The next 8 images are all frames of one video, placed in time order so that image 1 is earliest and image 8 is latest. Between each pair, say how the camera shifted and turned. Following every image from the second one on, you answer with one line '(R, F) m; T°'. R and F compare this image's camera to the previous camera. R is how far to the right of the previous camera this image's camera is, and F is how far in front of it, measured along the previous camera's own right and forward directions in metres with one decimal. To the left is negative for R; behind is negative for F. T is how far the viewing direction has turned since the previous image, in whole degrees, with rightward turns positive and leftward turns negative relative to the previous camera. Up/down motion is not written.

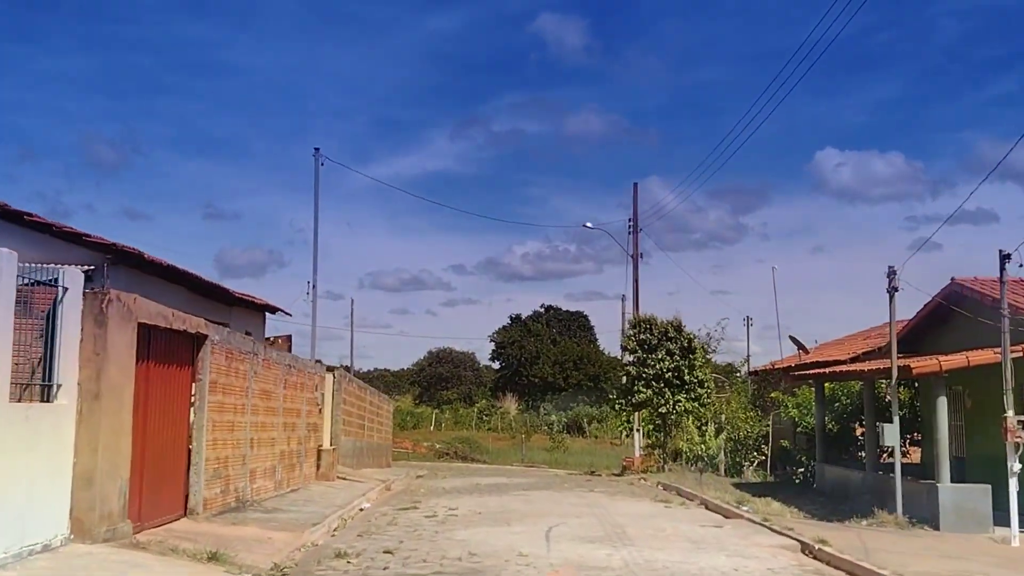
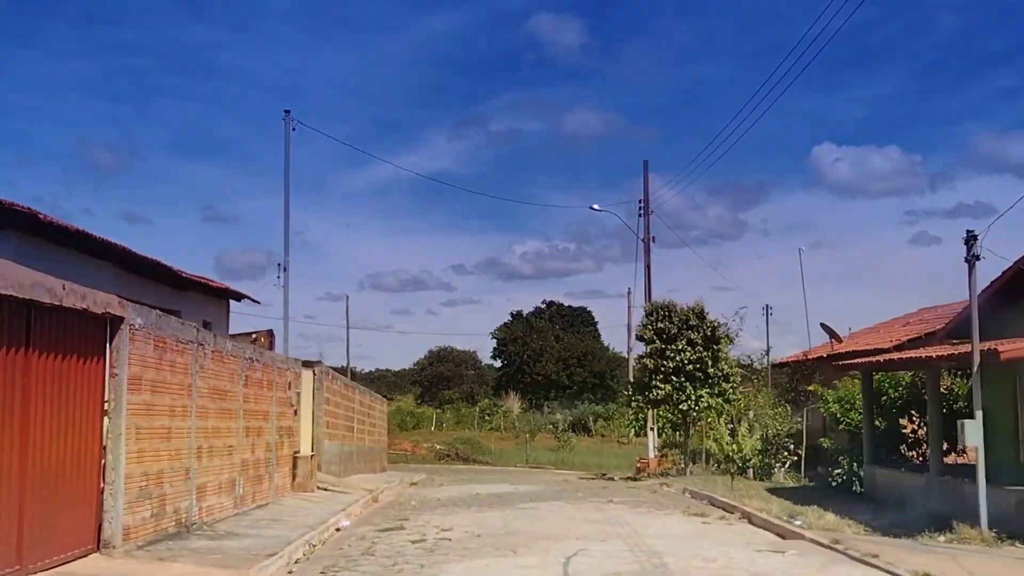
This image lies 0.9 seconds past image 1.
(0.0, +3.3) m; 0°
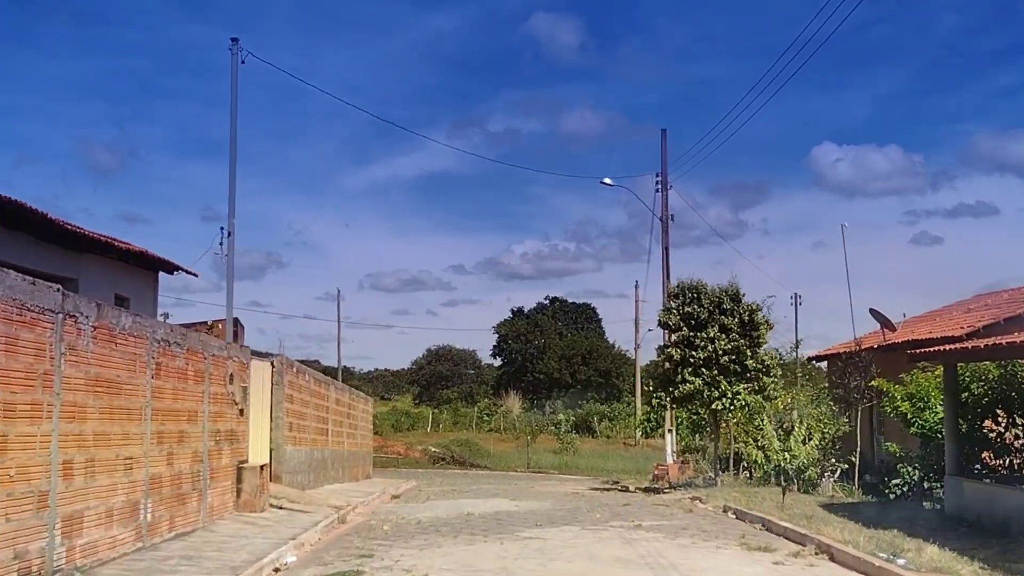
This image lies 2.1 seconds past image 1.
(0.0, +4.3) m; 0°
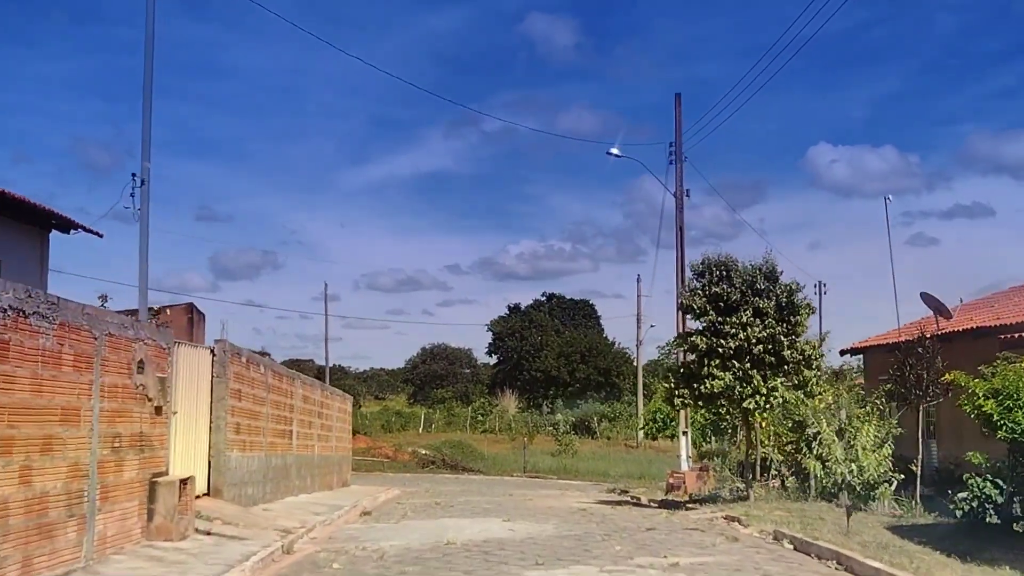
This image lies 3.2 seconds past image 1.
(0.0, +3.9) m; 0°
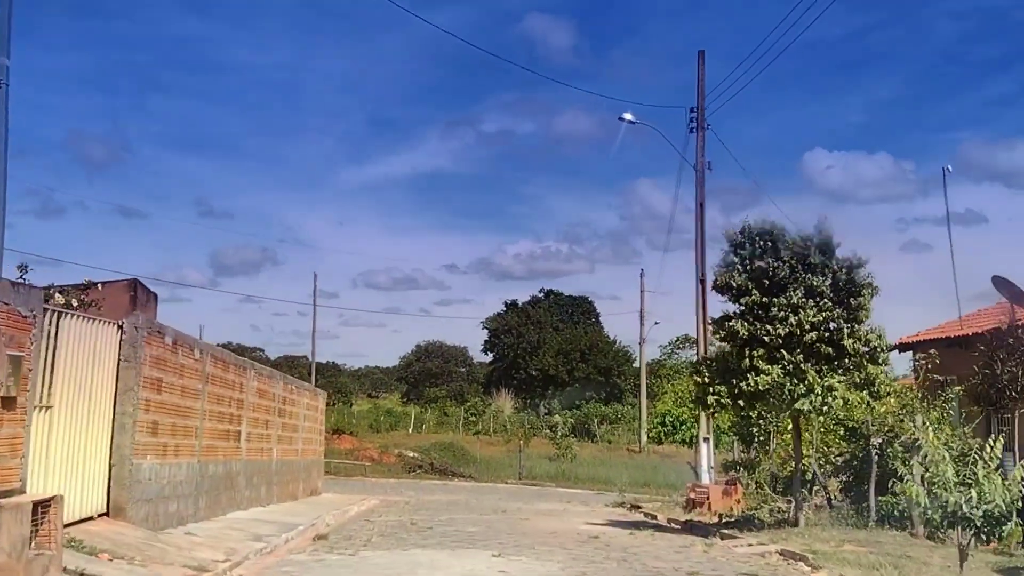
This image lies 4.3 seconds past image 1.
(0.0, +3.9) m; 0°
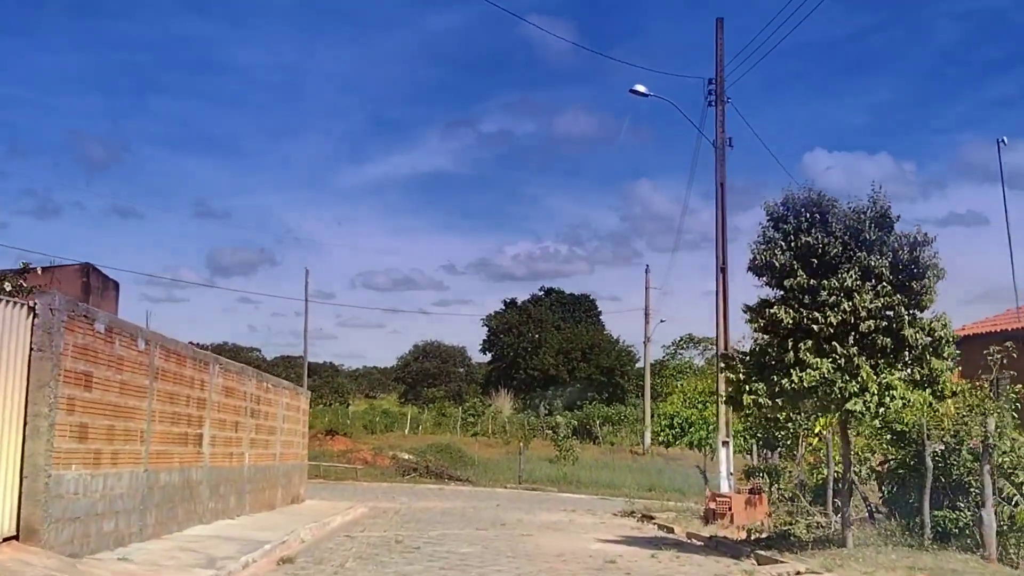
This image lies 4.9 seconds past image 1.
(0.0, +2.4) m; 0°
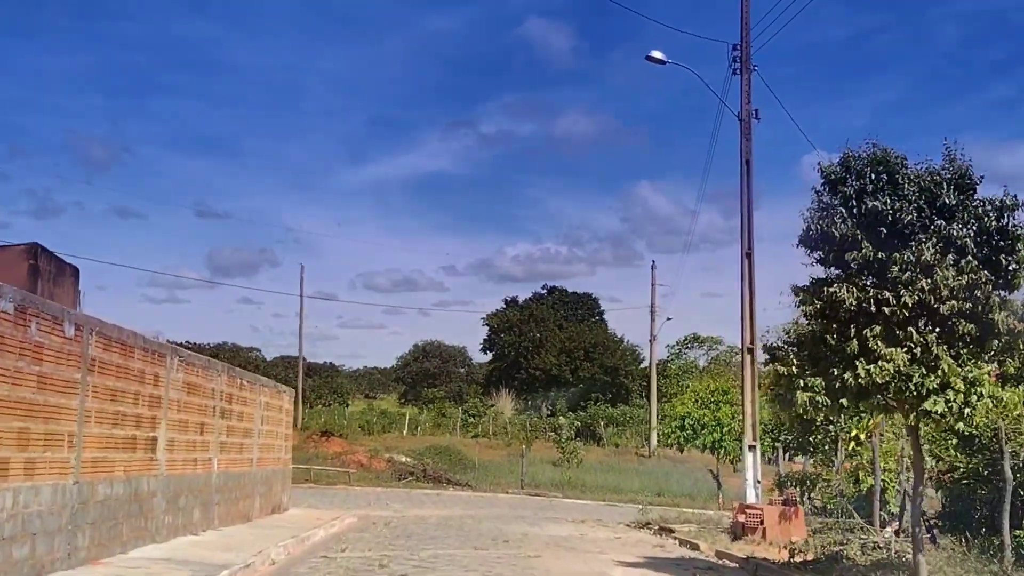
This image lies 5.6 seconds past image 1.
(0.0, +2.4) m; 0°
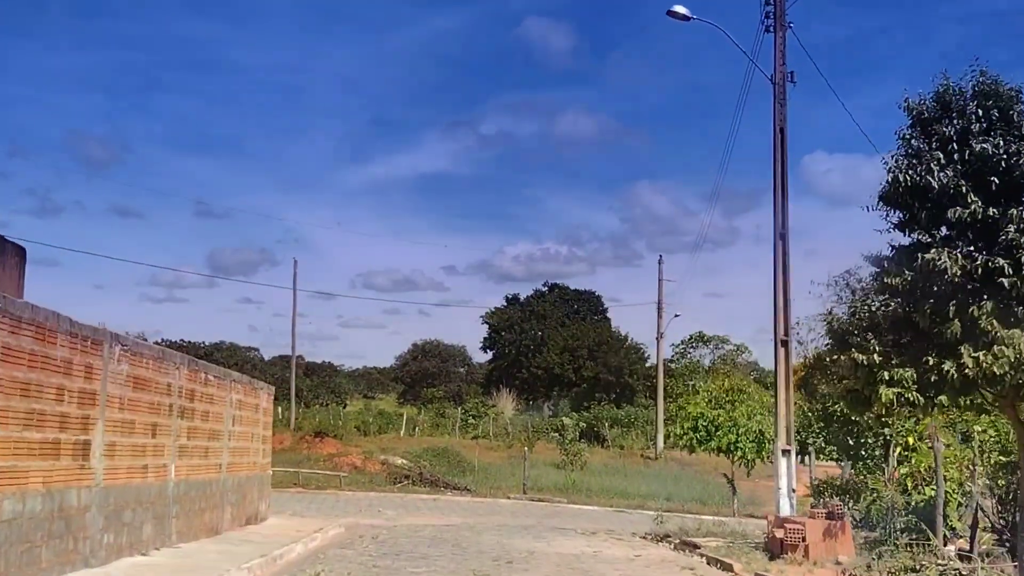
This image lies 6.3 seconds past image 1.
(-0.1, +2.4) m; 0°
